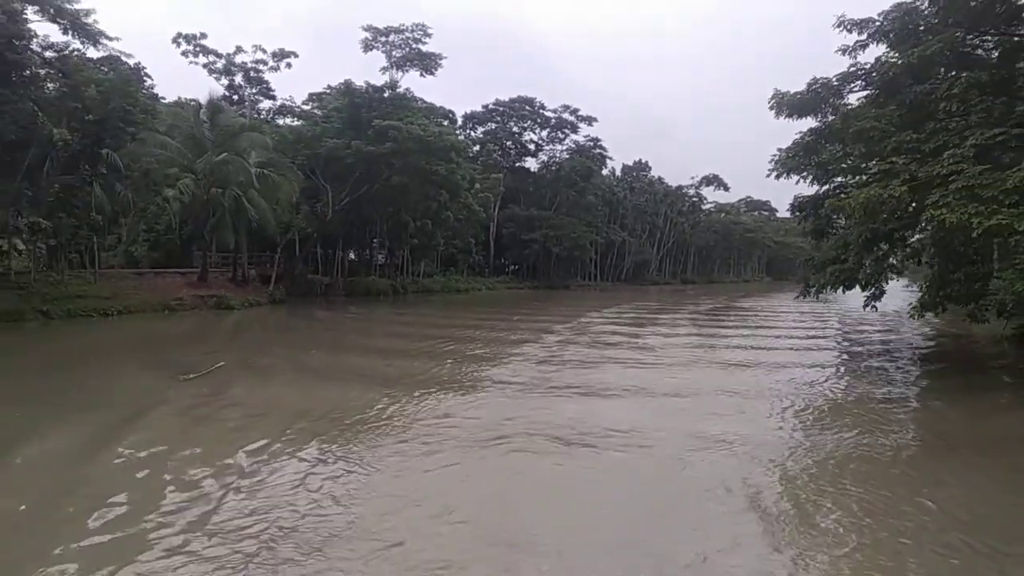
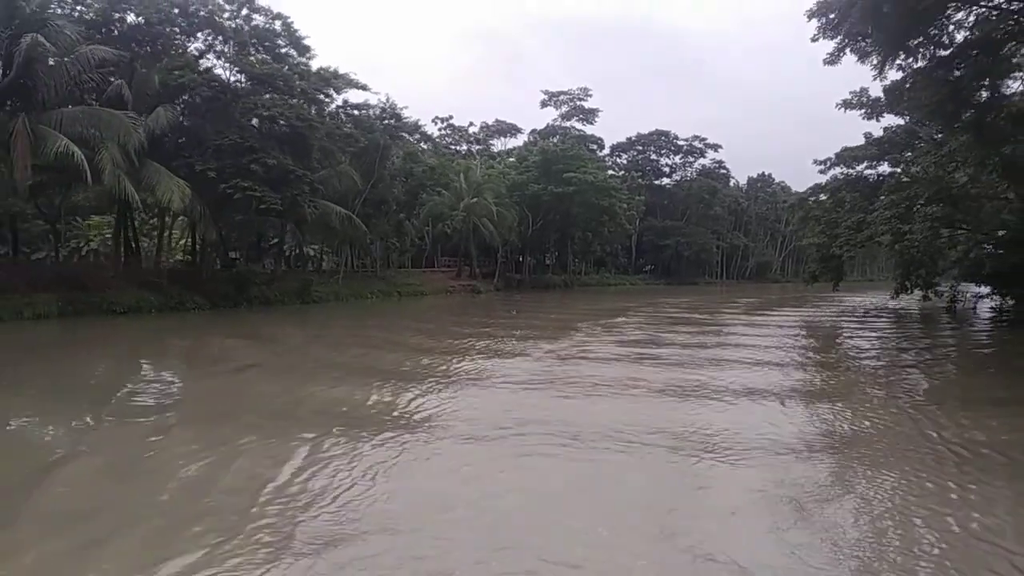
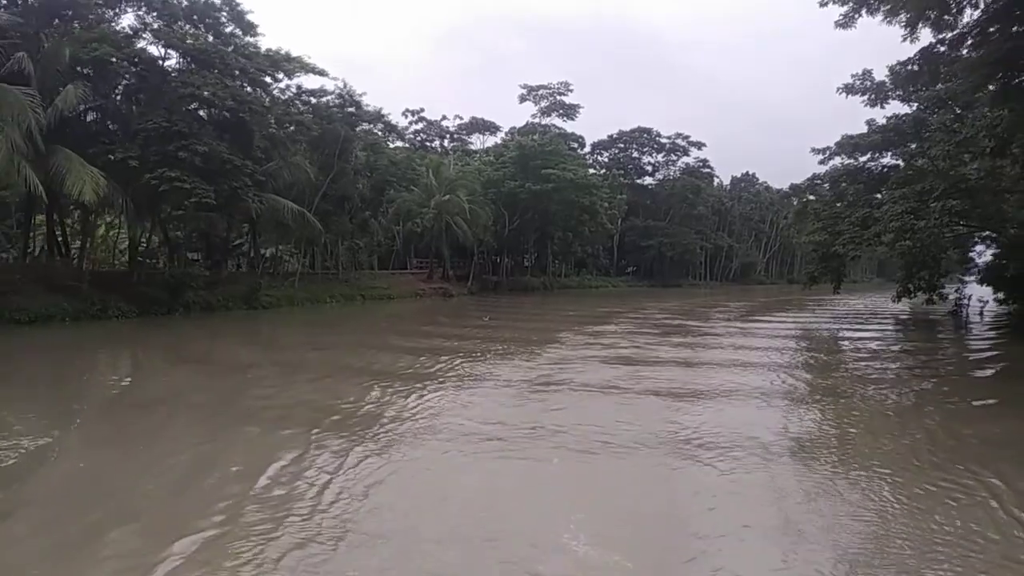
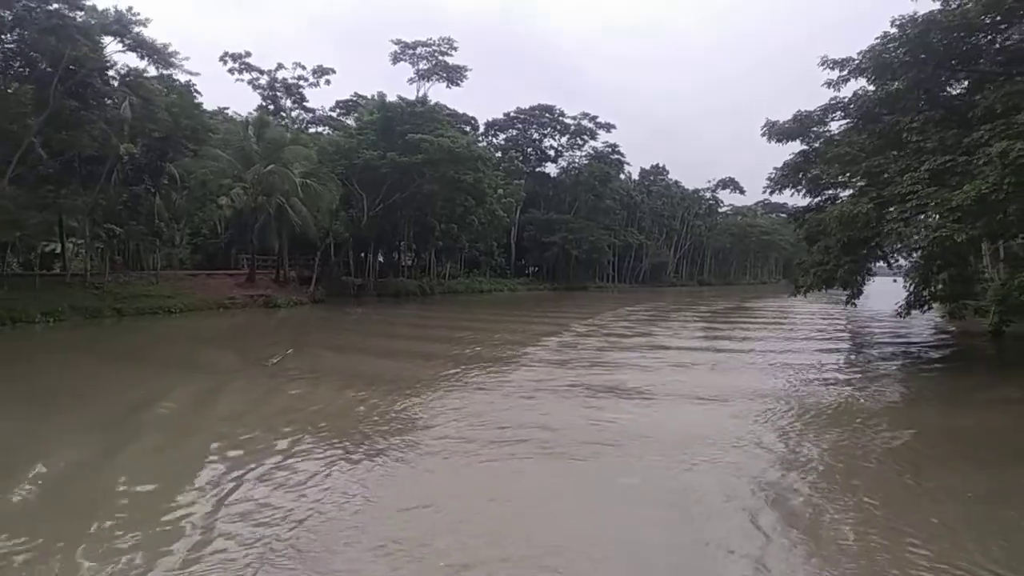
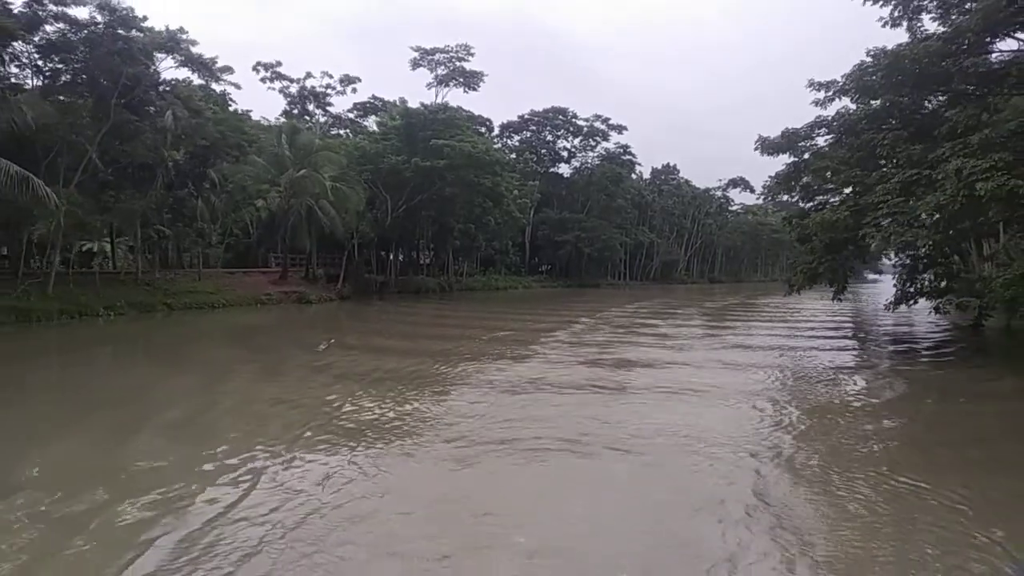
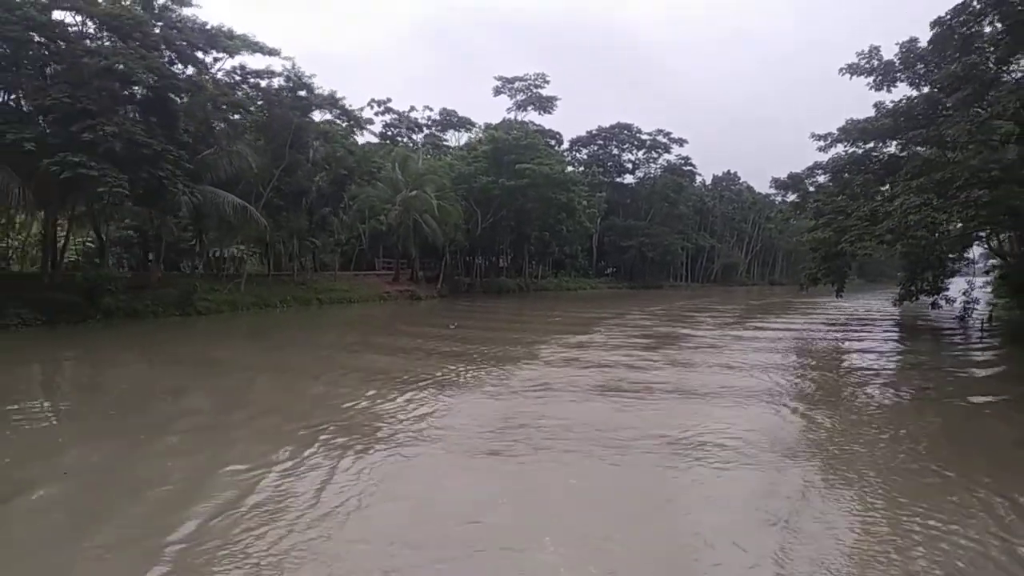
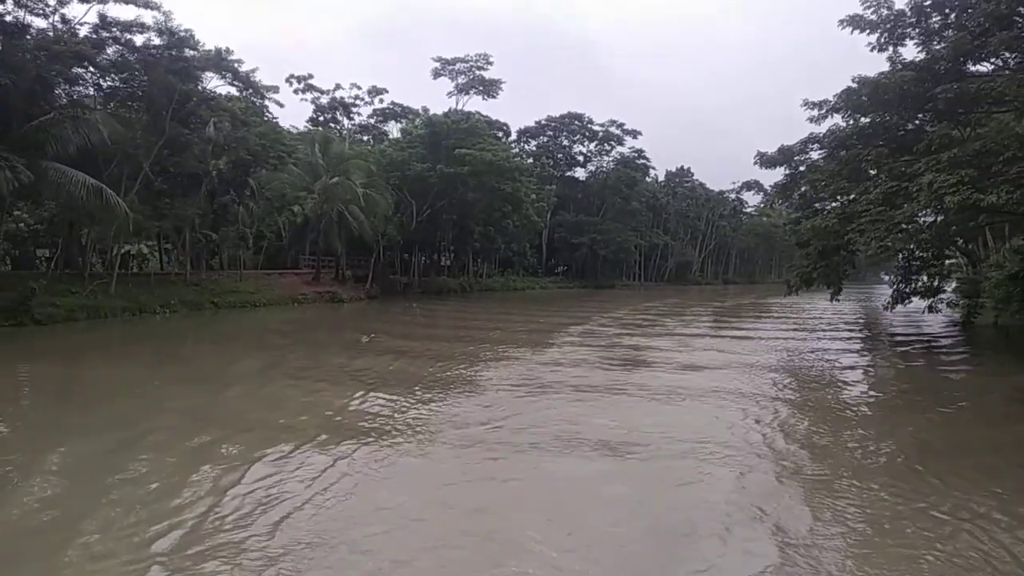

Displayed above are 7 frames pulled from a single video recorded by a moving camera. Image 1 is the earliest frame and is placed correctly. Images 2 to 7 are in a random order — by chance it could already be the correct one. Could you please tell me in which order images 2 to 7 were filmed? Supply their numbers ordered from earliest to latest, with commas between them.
4, 5, 7, 6, 3, 2
